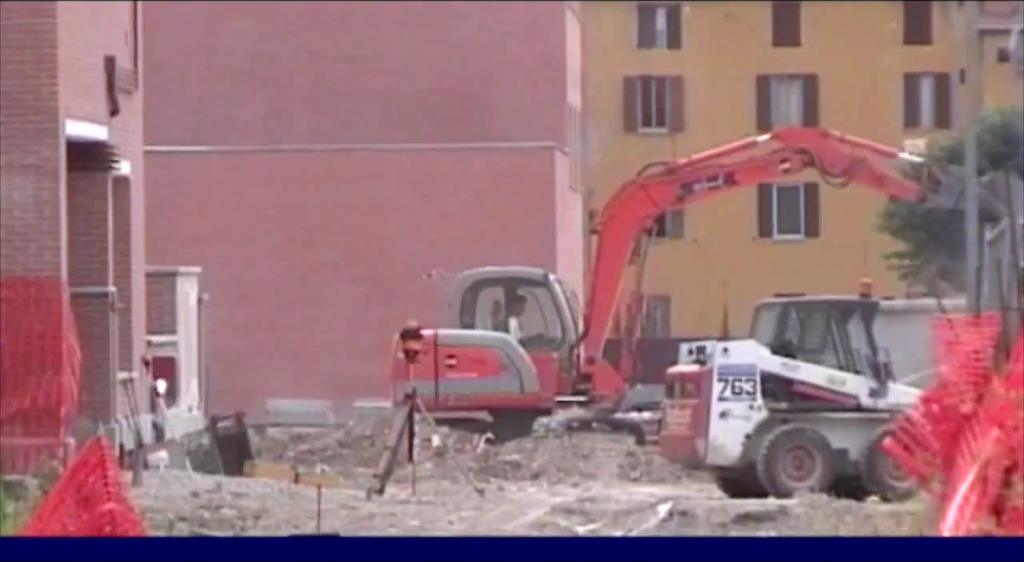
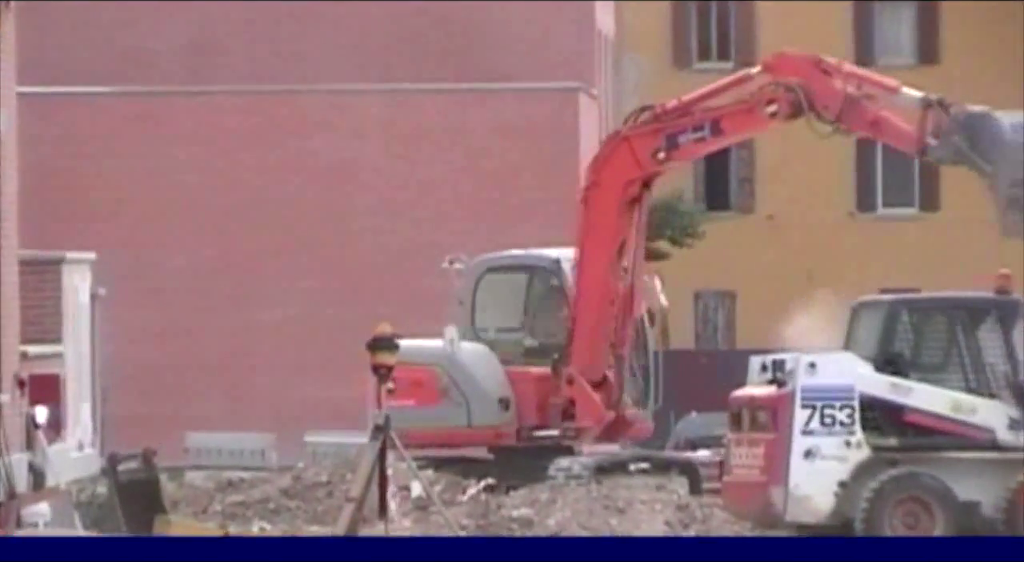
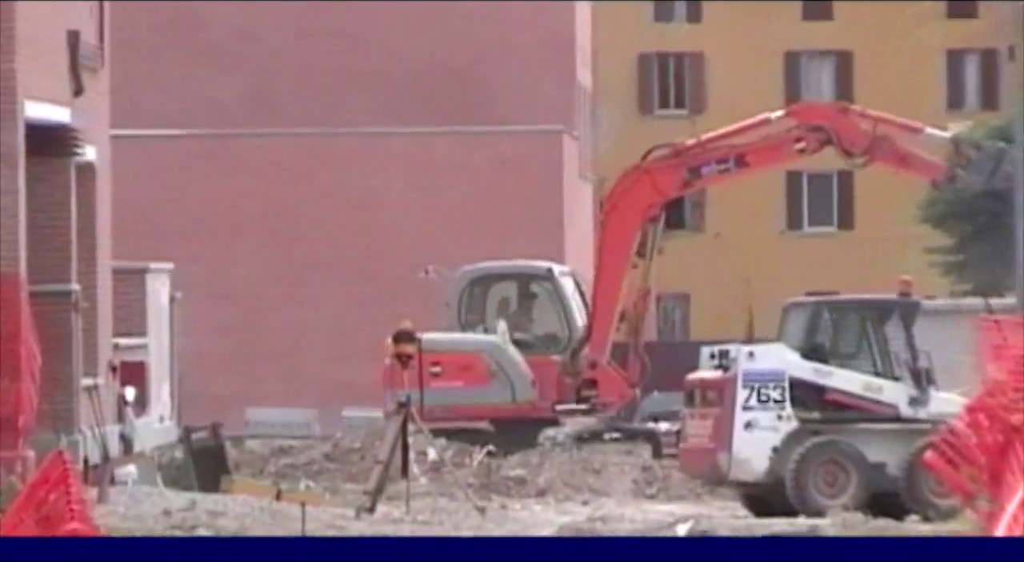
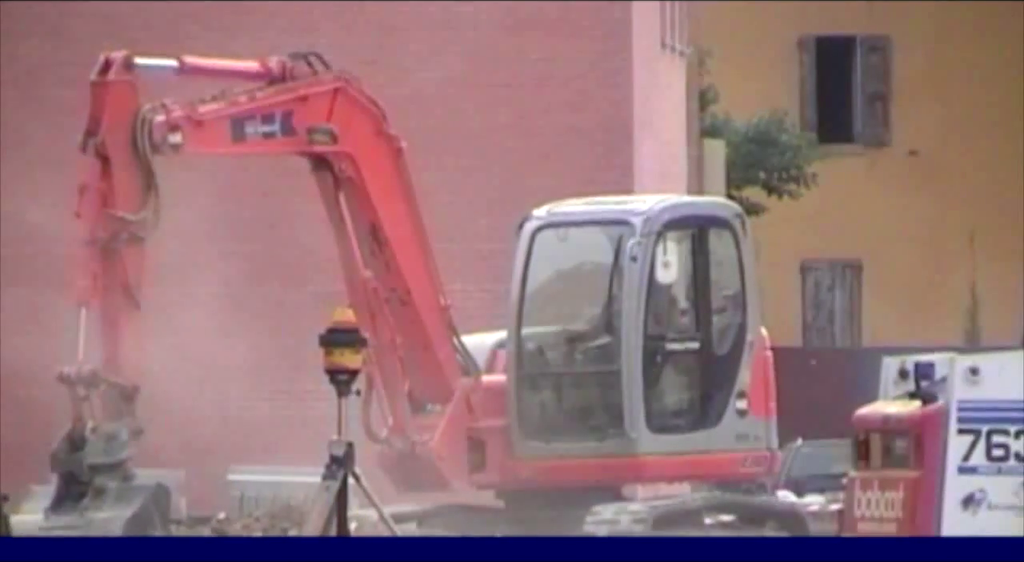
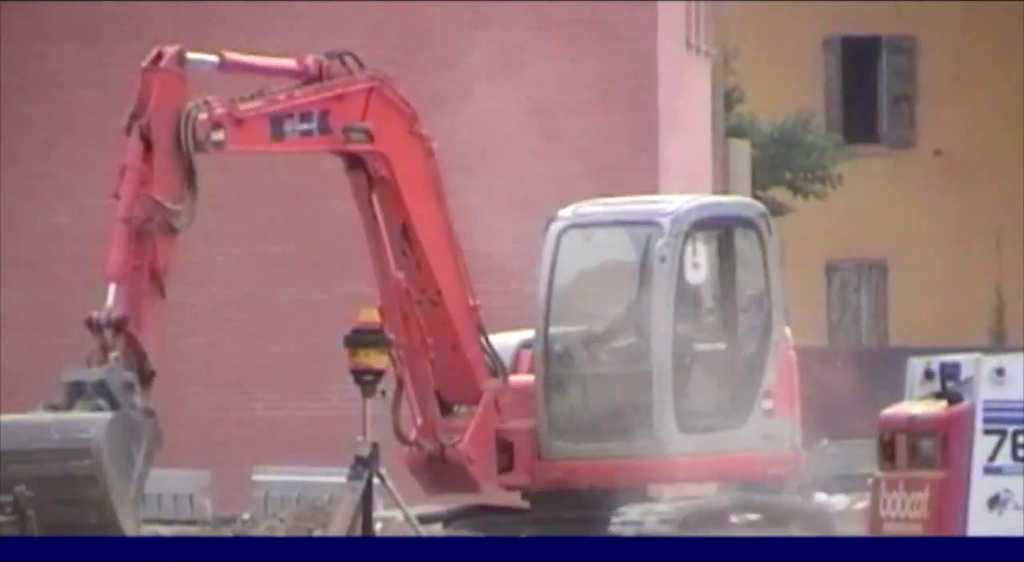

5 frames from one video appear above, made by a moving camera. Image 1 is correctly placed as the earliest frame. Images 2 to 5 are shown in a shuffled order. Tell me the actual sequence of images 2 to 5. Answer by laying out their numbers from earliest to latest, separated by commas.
3, 2, 5, 4
